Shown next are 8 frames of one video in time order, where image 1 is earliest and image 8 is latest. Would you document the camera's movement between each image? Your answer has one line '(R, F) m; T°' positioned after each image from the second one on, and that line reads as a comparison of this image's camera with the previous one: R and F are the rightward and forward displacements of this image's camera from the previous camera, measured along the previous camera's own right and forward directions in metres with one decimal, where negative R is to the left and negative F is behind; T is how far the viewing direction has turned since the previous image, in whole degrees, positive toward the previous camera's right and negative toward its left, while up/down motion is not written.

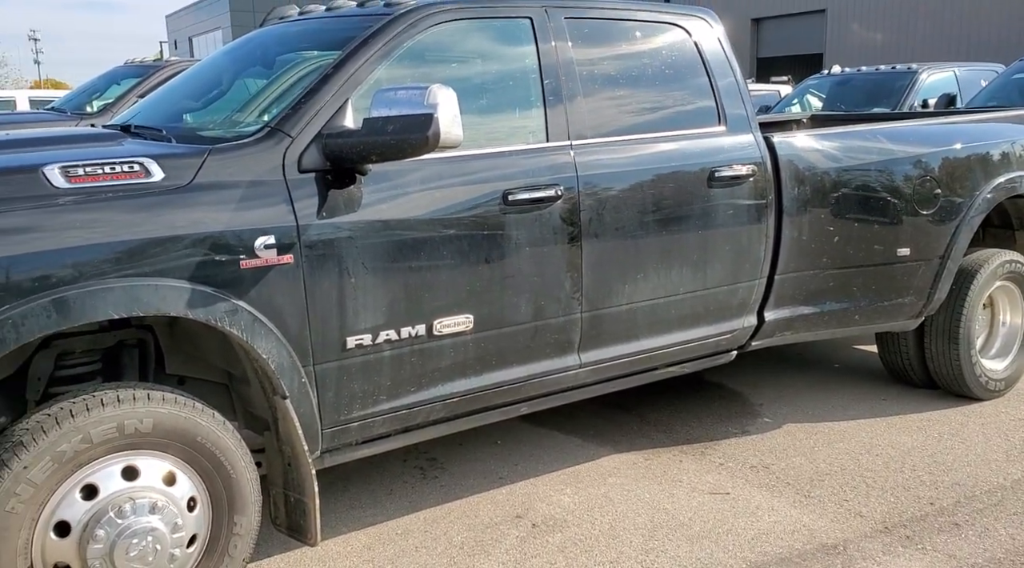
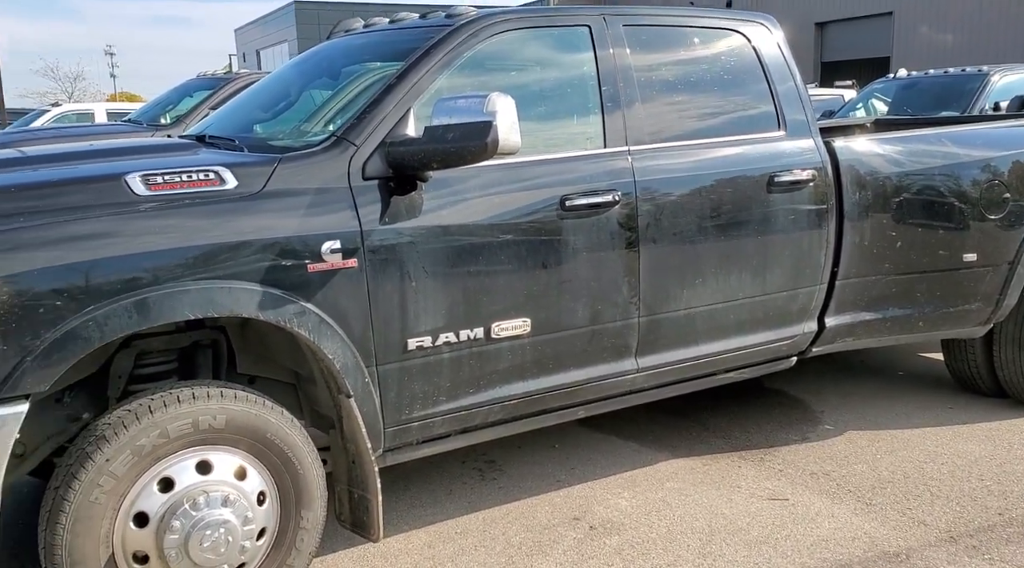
(0.0, -0.1) m; -4°
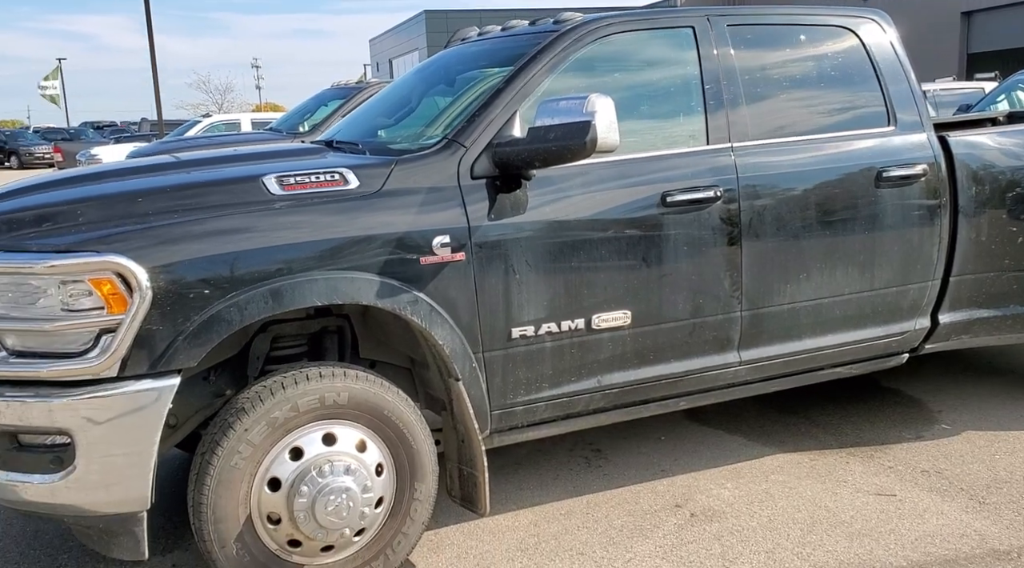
(+0.1, -0.2) m; -8°
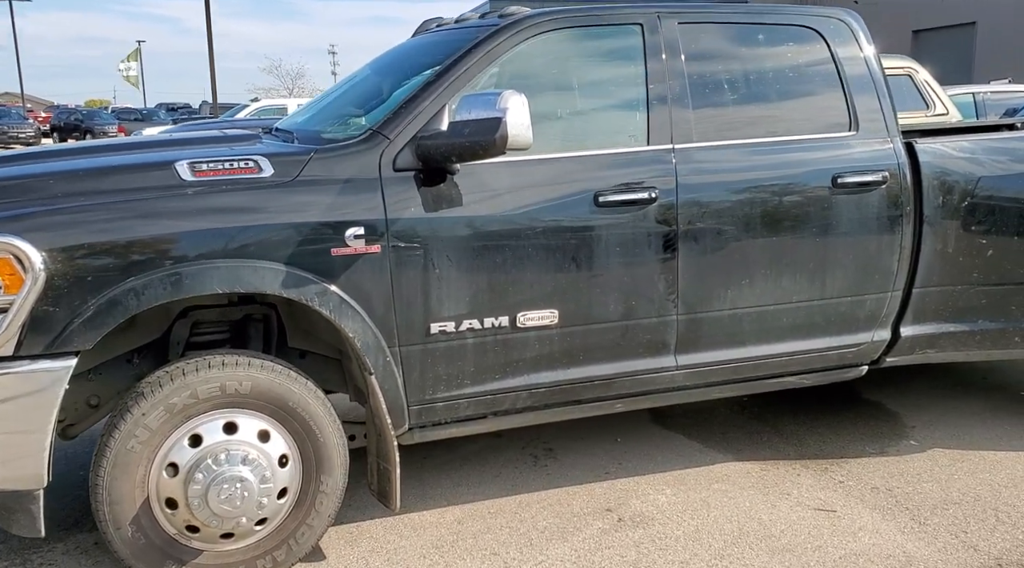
(+0.5, +0.1) m; -3°
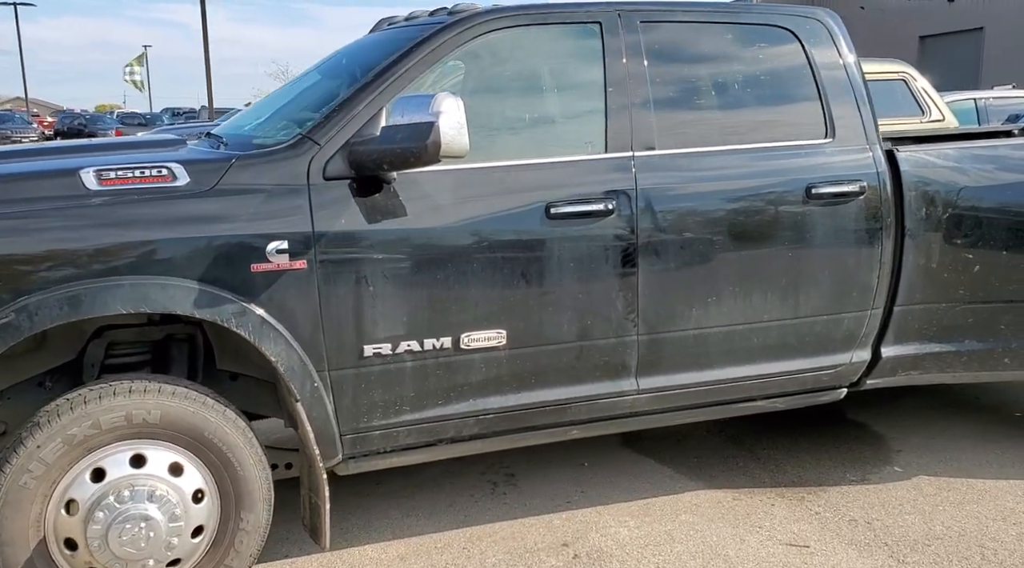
(+0.2, +0.3) m; 0°
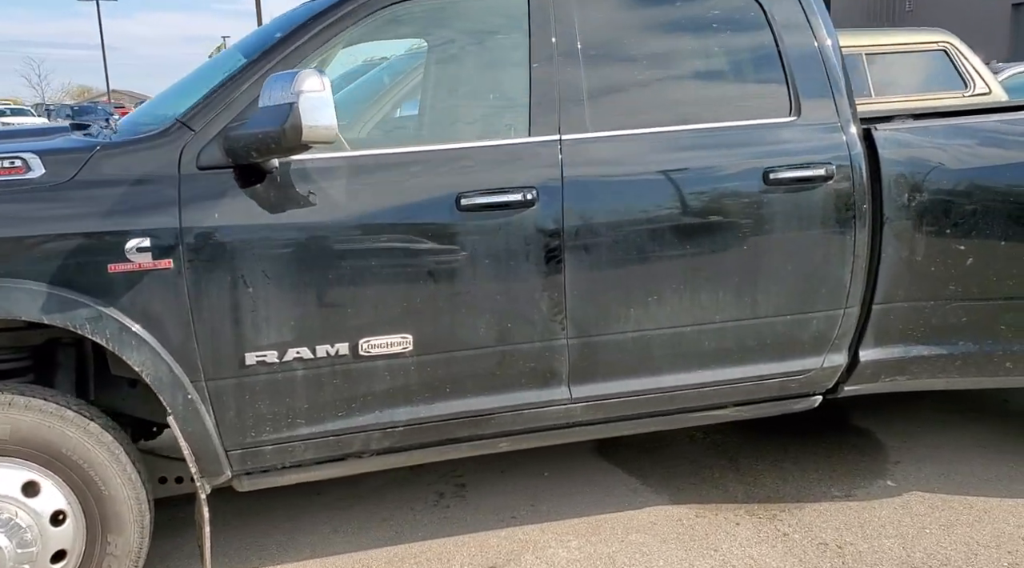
(+0.5, +0.3) m; -4°
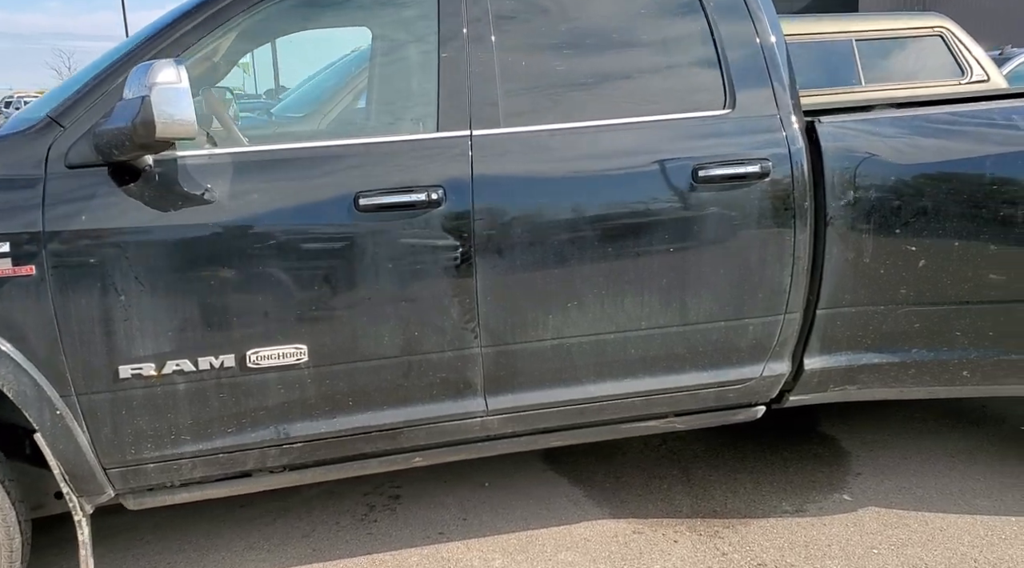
(+0.3, +0.2) m; -1°
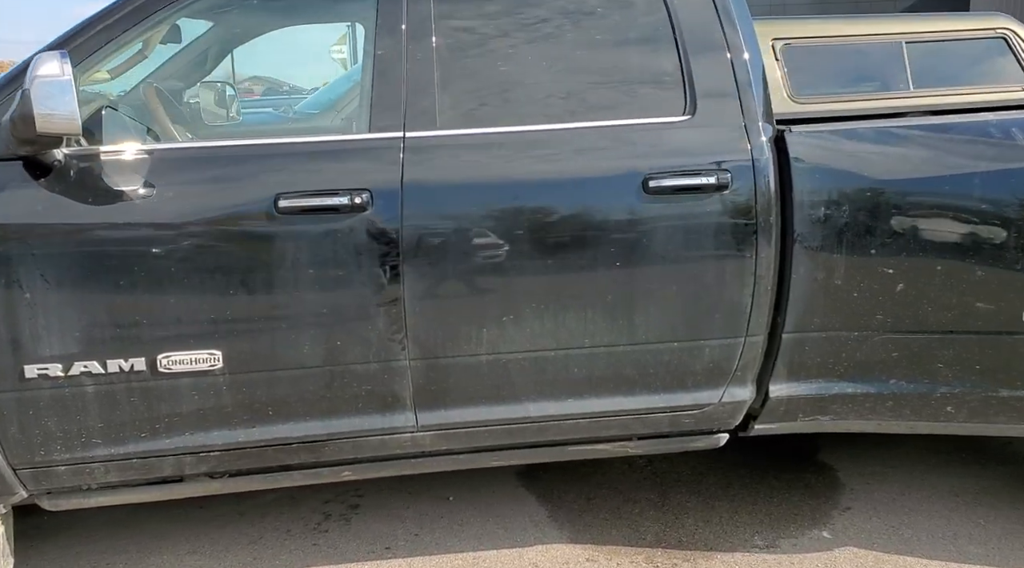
(+0.4, +0.2) m; -5°
